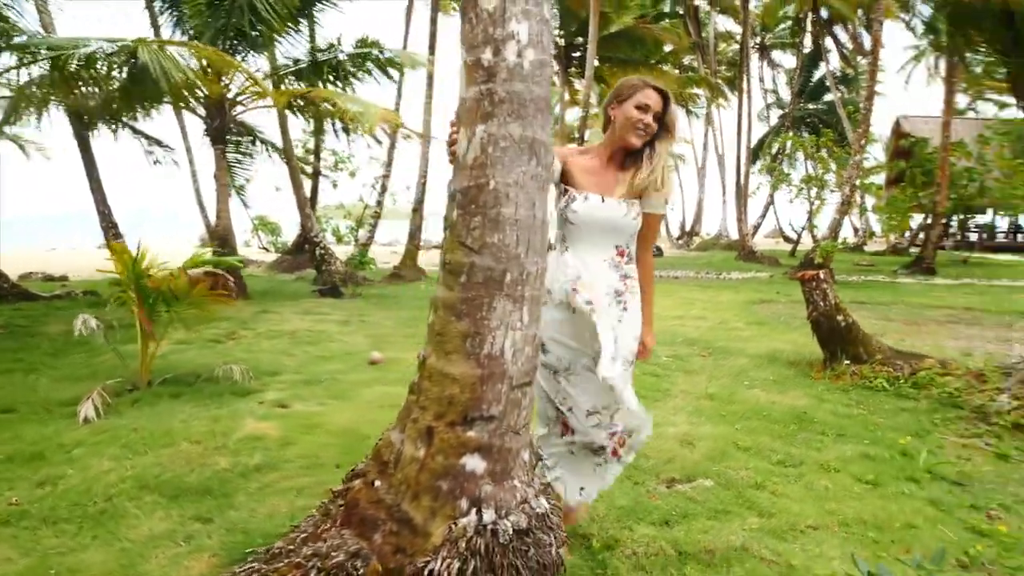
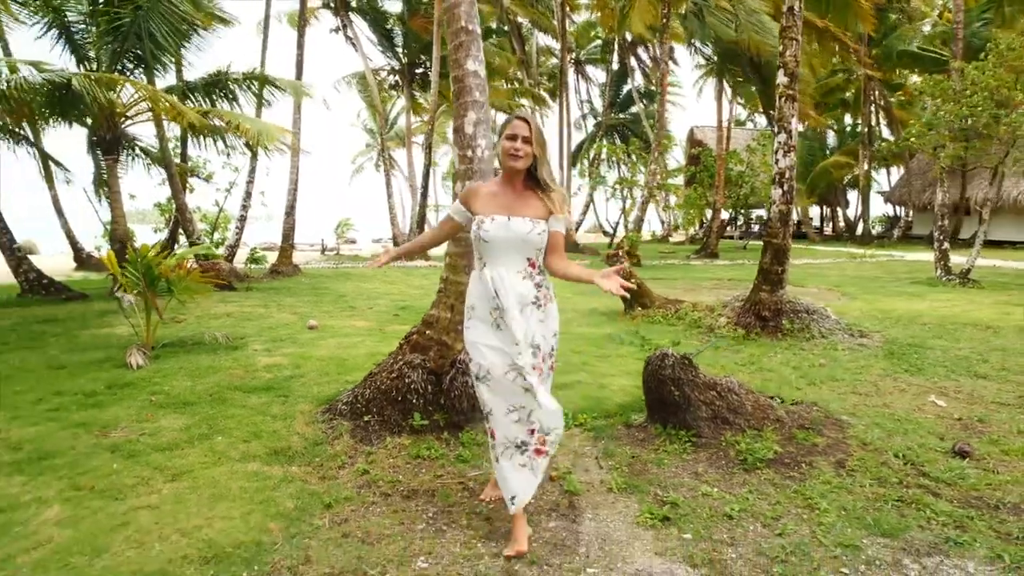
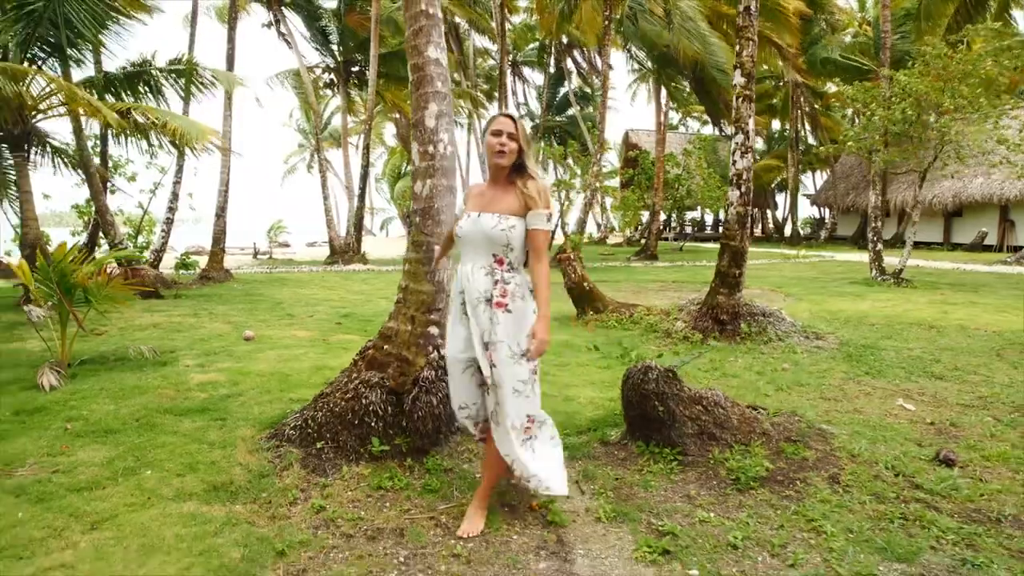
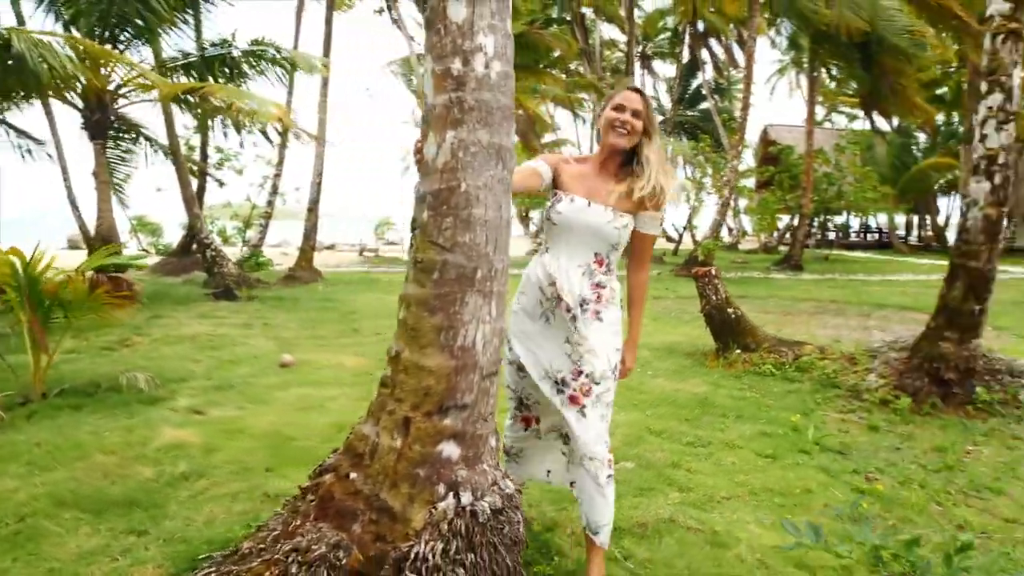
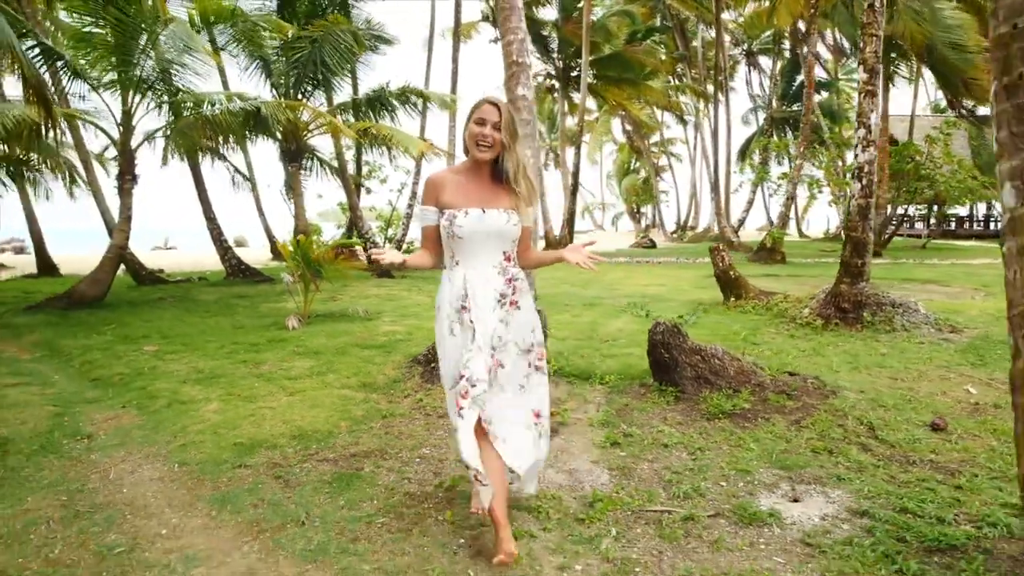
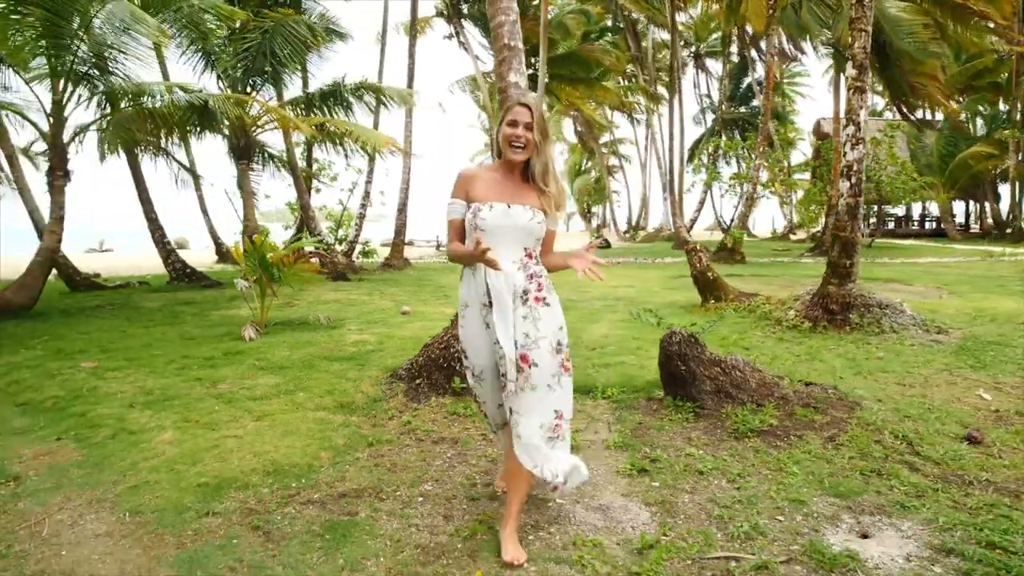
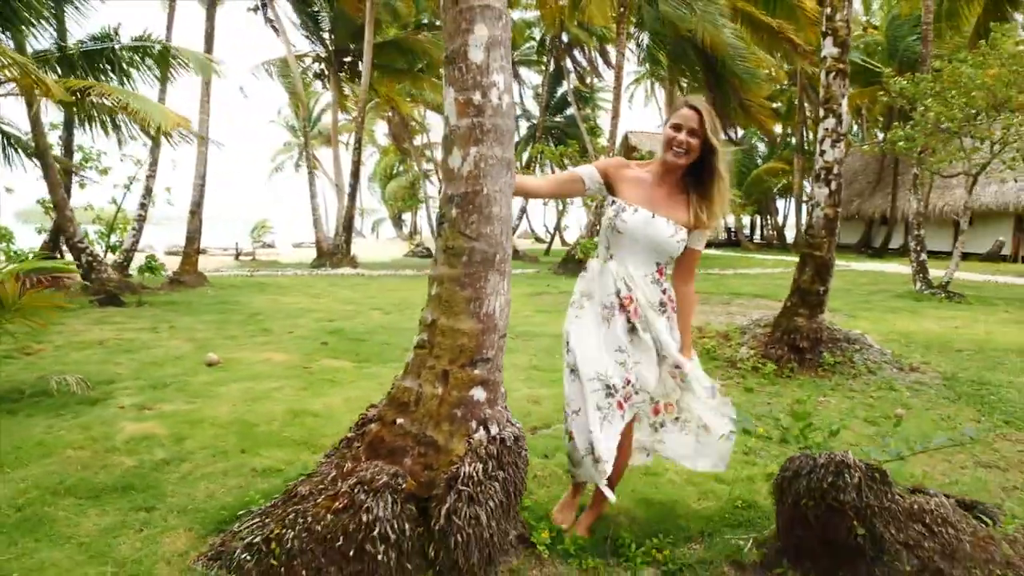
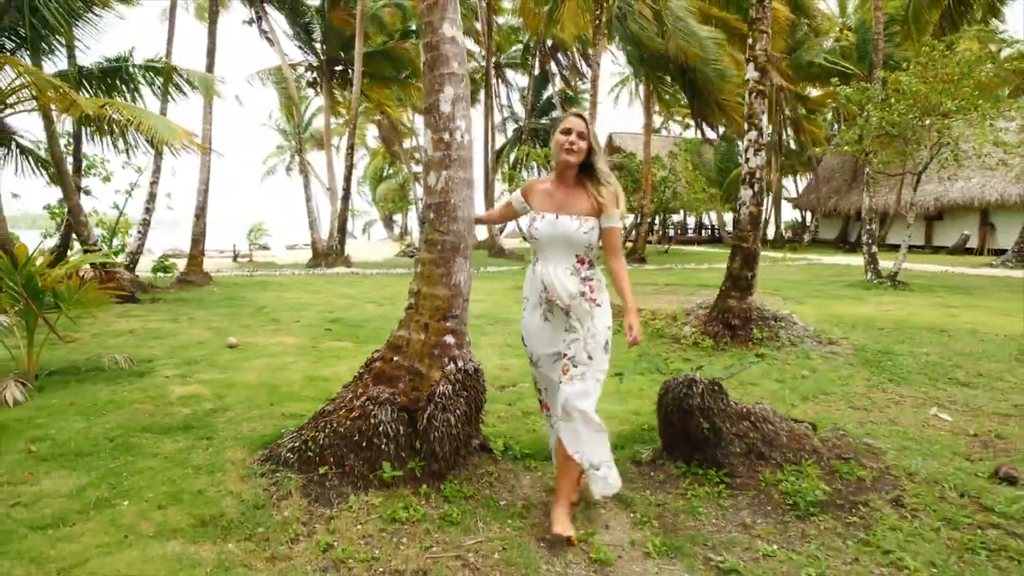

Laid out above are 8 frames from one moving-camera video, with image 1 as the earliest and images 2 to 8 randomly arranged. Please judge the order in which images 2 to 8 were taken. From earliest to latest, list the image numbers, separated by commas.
4, 7, 8, 3, 2, 6, 5
